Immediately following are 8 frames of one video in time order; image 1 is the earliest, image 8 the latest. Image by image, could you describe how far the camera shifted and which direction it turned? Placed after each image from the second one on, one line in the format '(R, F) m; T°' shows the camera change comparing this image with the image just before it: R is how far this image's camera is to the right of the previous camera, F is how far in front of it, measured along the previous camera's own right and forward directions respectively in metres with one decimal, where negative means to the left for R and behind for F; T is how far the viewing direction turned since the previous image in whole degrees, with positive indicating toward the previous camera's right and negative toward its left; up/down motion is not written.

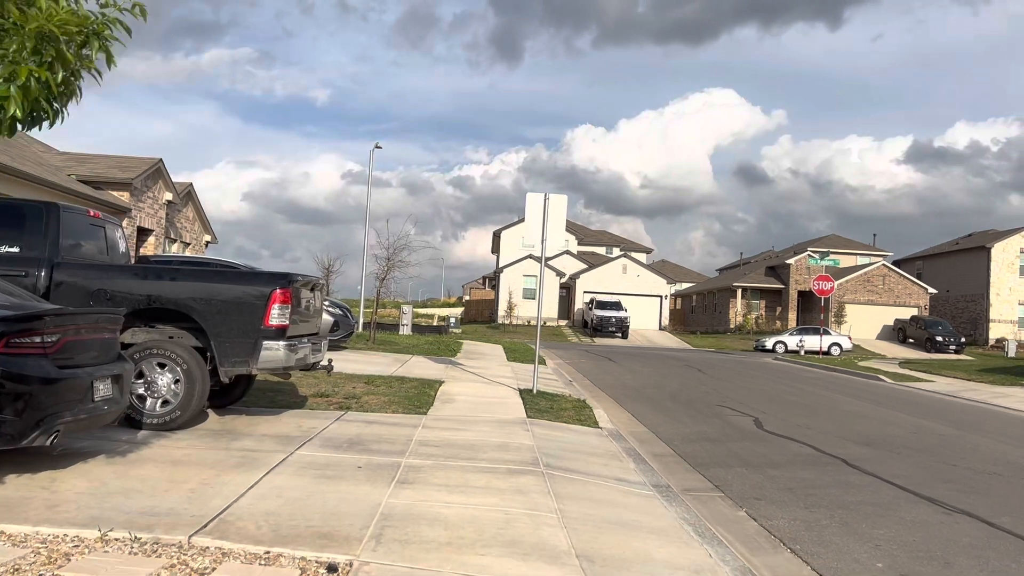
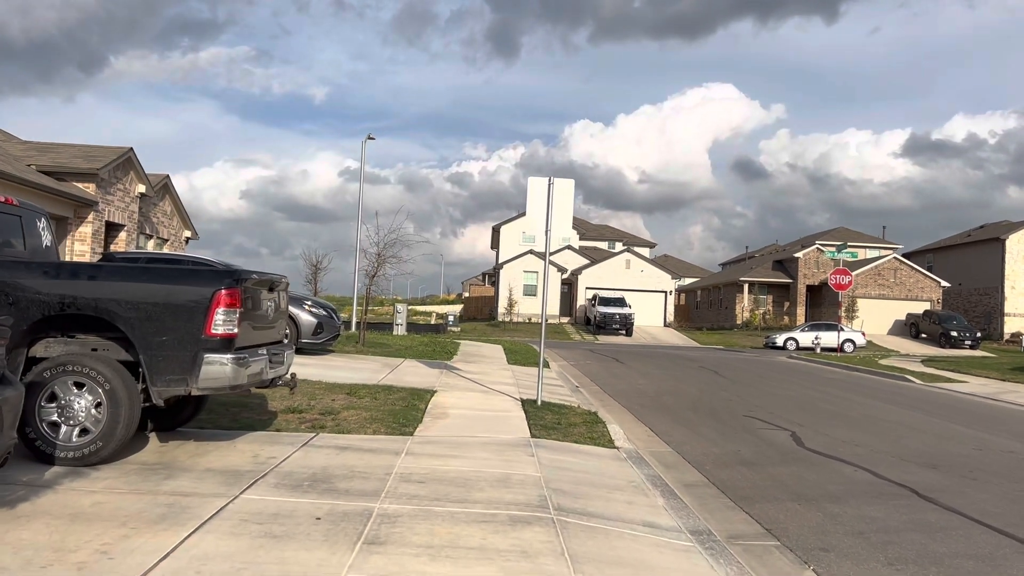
(0.0, +1.3) m; 0°
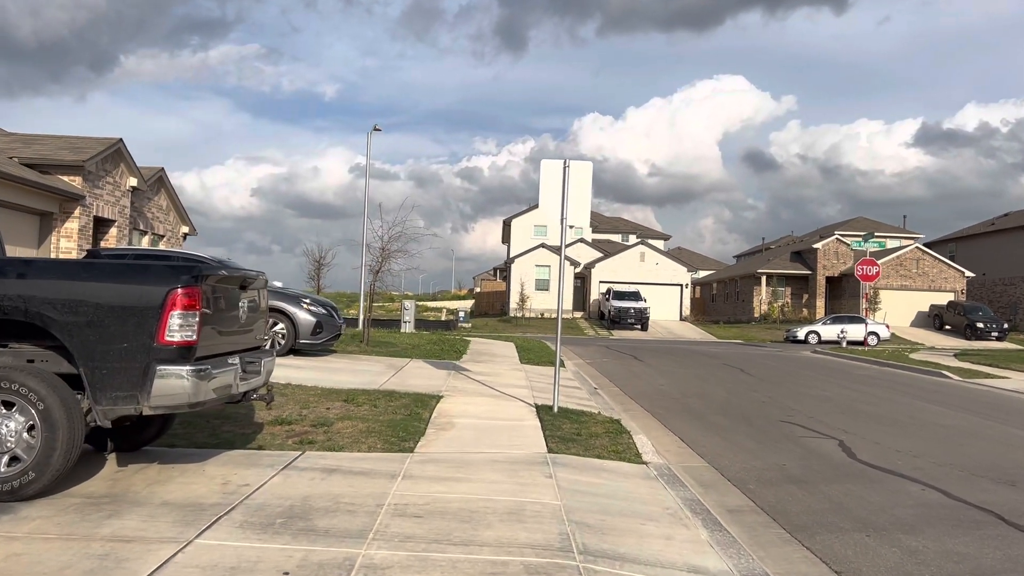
(0.0, +0.9) m; -1°
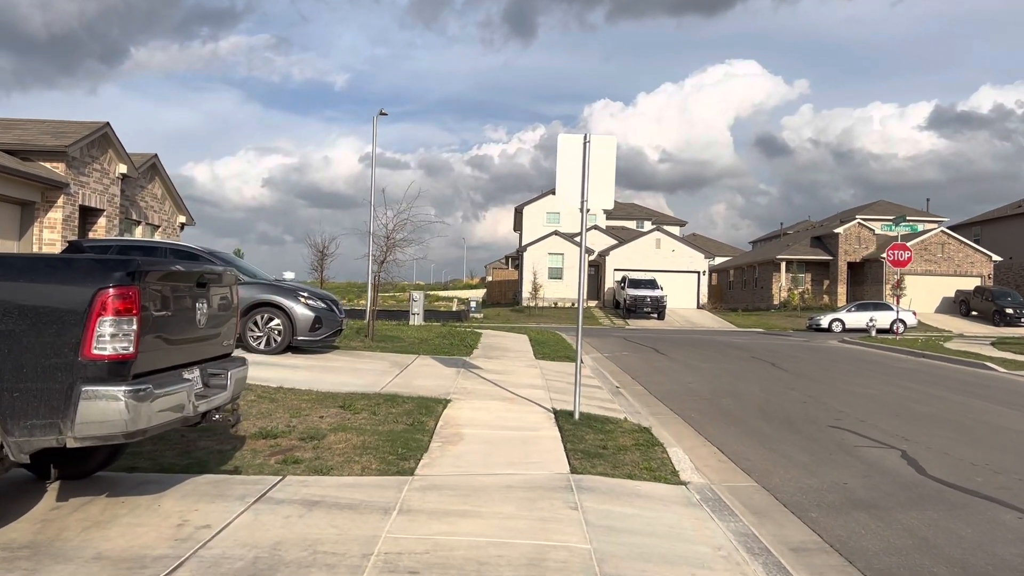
(0.0, +1.0) m; -1°
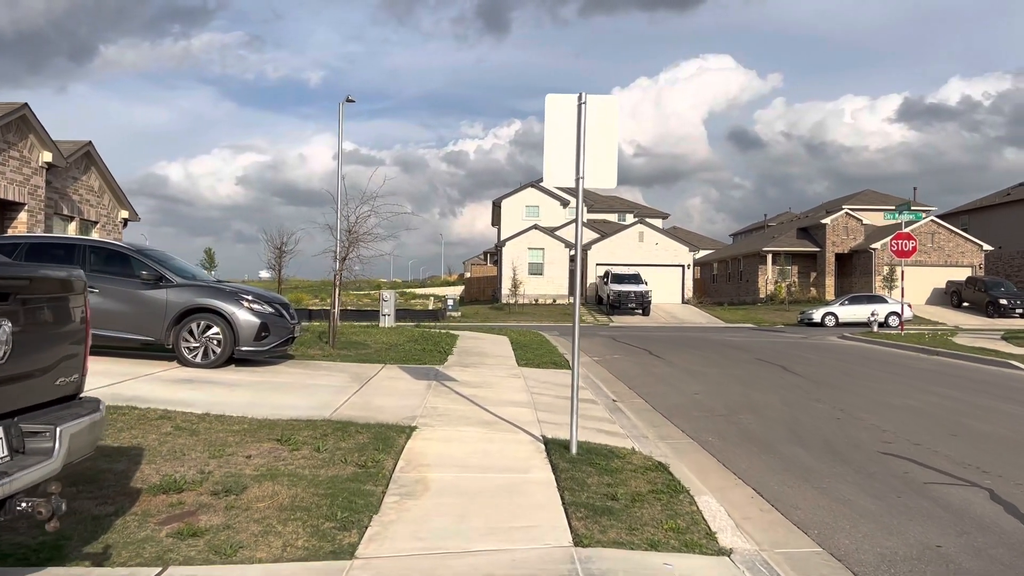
(0.0, +1.6) m; +1°
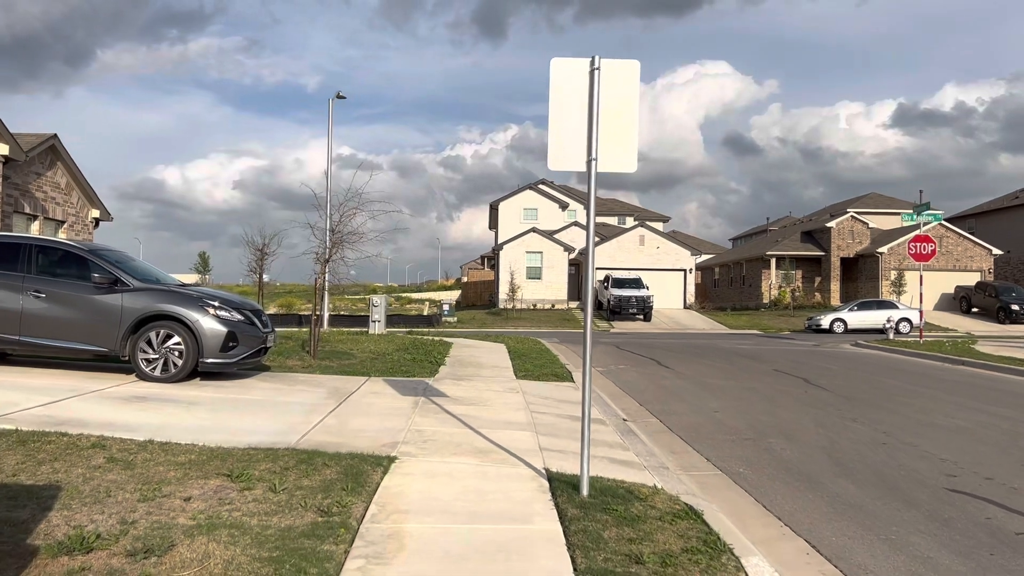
(0.0, +1.1) m; 0°
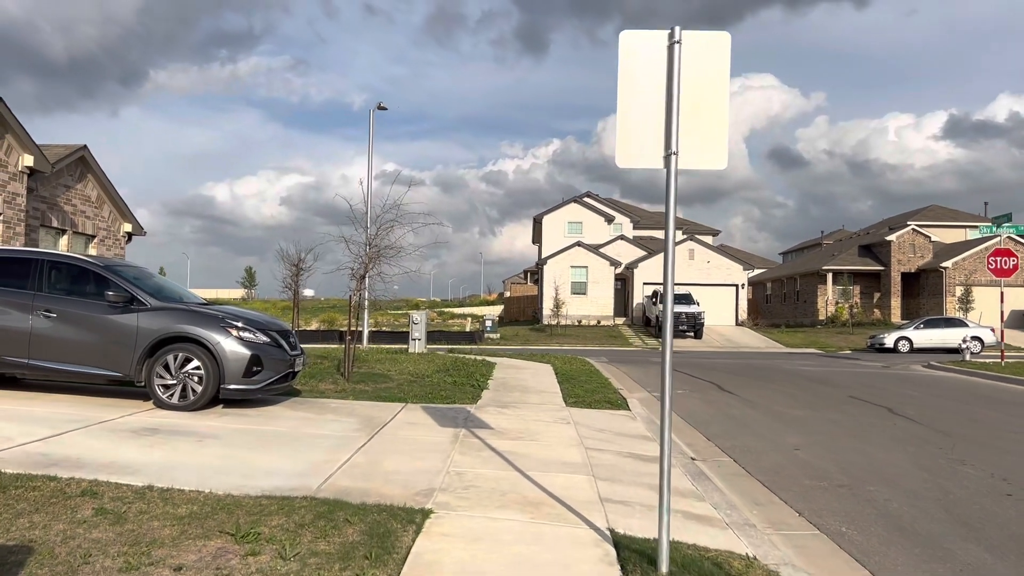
(-0.1, +0.9) m; -3°
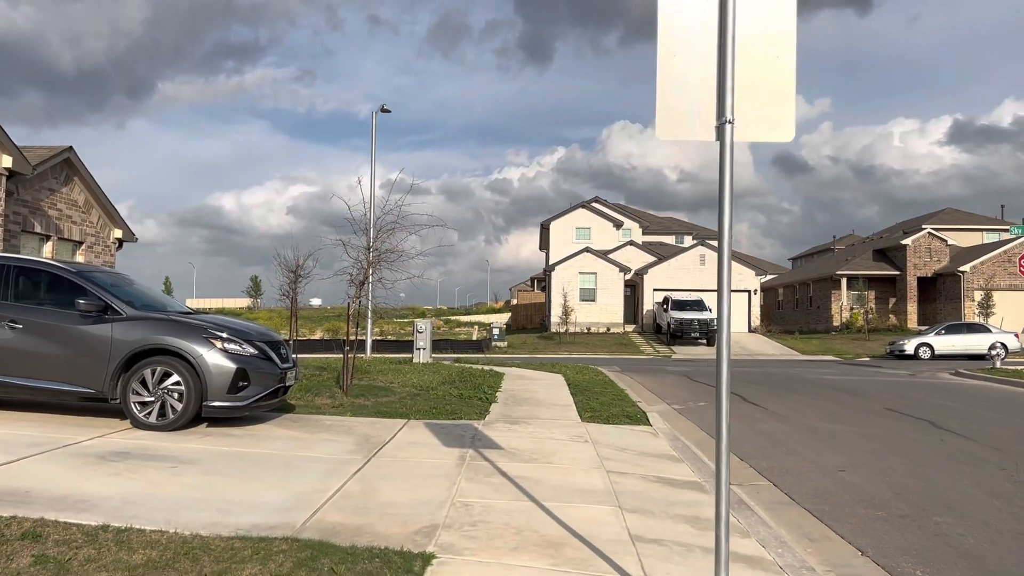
(0.0, +0.8) m; 0°
